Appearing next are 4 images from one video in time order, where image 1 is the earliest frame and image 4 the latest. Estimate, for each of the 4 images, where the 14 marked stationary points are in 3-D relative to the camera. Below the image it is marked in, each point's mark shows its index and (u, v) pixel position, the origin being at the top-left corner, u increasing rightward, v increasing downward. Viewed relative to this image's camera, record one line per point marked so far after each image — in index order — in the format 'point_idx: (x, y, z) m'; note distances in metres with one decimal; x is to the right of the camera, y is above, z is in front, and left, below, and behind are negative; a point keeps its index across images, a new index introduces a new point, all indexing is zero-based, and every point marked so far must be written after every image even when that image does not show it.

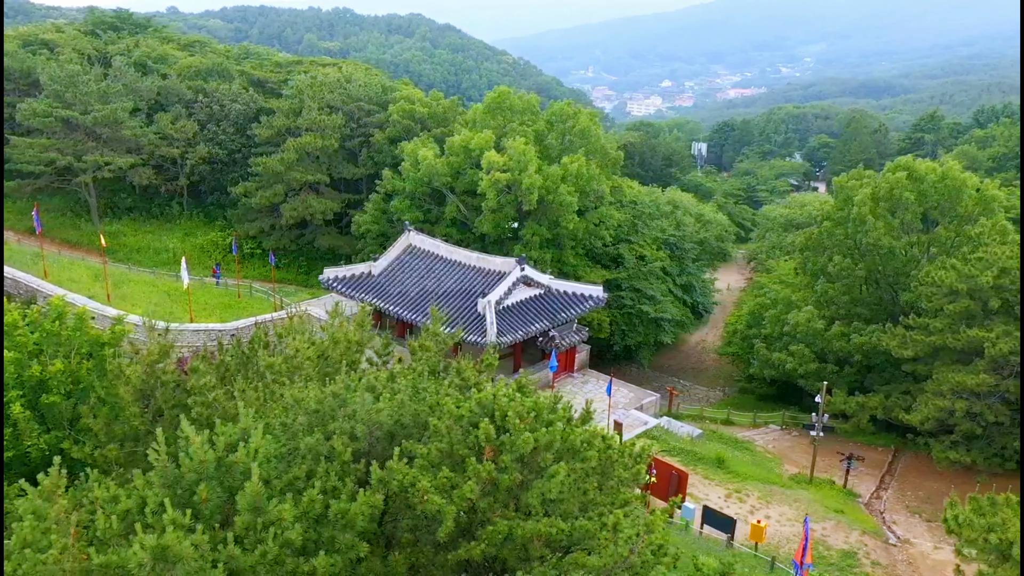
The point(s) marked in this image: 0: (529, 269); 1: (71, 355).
0: (+0.4, +0.4, +17.1) m
1: (-6.1, -0.9, +10.3) m
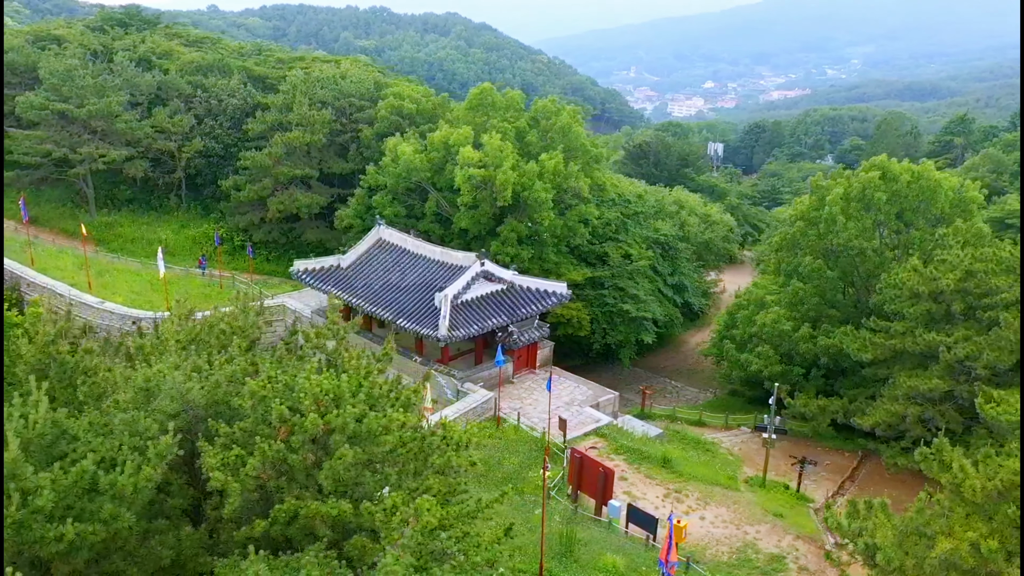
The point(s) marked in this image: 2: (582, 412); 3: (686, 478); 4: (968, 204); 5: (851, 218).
0: (-0.5, +0.5, +17.1) m
1: (-7.3, -0.7, +10.7) m
2: (+1.5, -2.7, +16.3) m
3: (+3.3, -3.6, +14.2) m
4: (+10.6, +2.0, +17.6) m
5: (+7.9, +1.6, +17.7) m
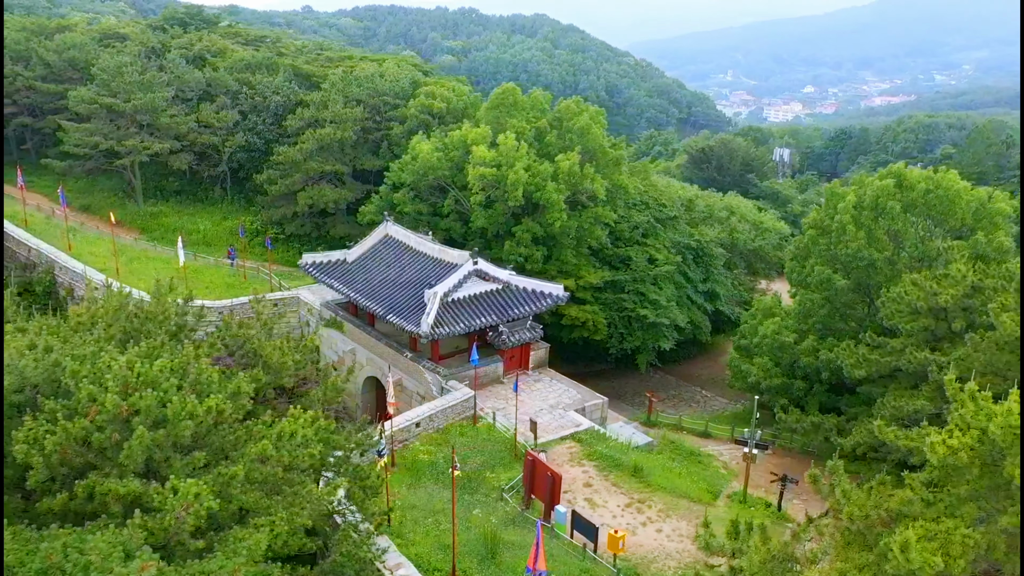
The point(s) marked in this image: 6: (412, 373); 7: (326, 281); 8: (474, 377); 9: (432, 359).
0: (-0.7, +0.6, +17.2) m
1: (-8.1, -0.4, +11.5) m
2: (+1.1, -2.7, +16.1) m
3: (+2.6, -3.7, +13.8) m
4: (+10.4, +1.5, +16.4) m
5: (+7.8, +1.3, +16.8) m
6: (-2.2, -1.9, +16.8) m
7: (-4.6, +0.2, +18.7) m
8: (-0.8, -2.0, +16.8) m
9: (-1.8, -1.6, +17.0) m
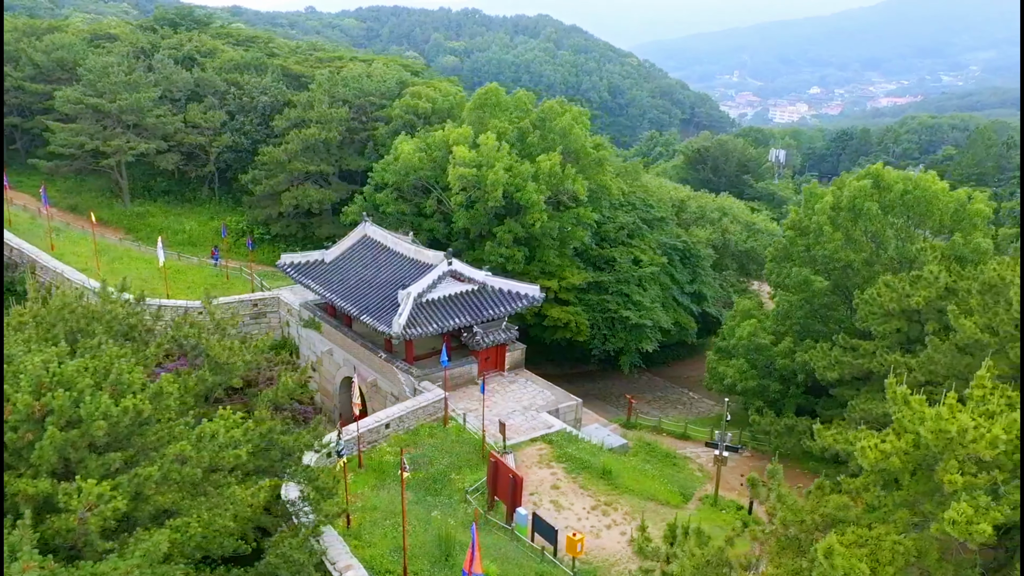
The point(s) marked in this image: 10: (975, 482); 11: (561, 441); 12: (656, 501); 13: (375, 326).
0: (-1.2, +0.6, +17.1) m
1: (-8.7, -0.4, +11.5) m
2: (+0.5, -2.7, +16.0) m
3: (+2.0, -3.7, +13.8) m
4: (+9.9, +1.5, +16.3) m
5: (+7.2, +1.3, +16.7) m
6: (-2.8, -1.9, +16.8) m
7: (-5.2, +0.2, +18.6) m
8: (-1.4, -2.0, +16.8) m
9: (-2.4, -1.6, +17.0) m
10: (+4.4, -1.9, +7.3) m
11: (+1.0, -3.1, +15.2) m
12: (+2.7, -3.9, +13.8) m
13: (-2.9, -0.8, +16.2) m
